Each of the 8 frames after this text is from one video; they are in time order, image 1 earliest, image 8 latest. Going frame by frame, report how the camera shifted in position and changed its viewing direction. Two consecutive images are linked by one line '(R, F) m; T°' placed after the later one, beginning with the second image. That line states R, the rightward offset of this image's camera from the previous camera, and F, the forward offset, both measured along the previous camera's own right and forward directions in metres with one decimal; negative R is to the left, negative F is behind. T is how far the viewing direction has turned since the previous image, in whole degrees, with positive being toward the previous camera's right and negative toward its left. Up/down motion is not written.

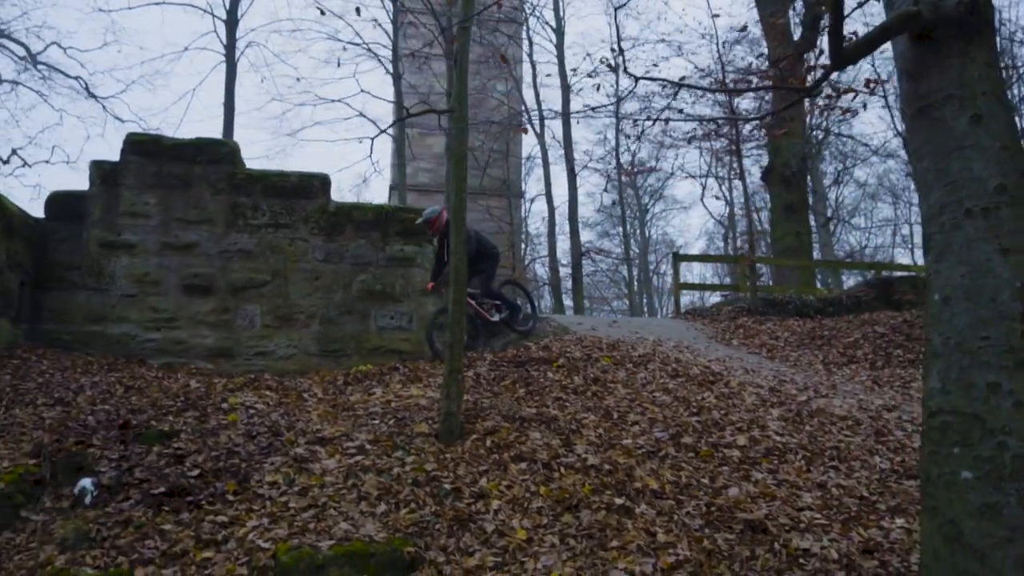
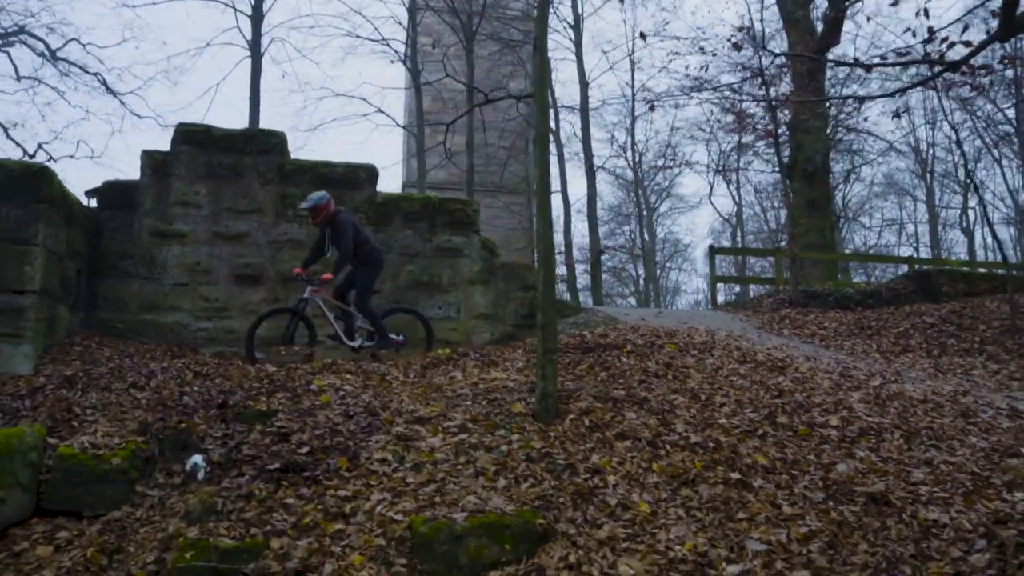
(-0.7, -0.1) m; 0°
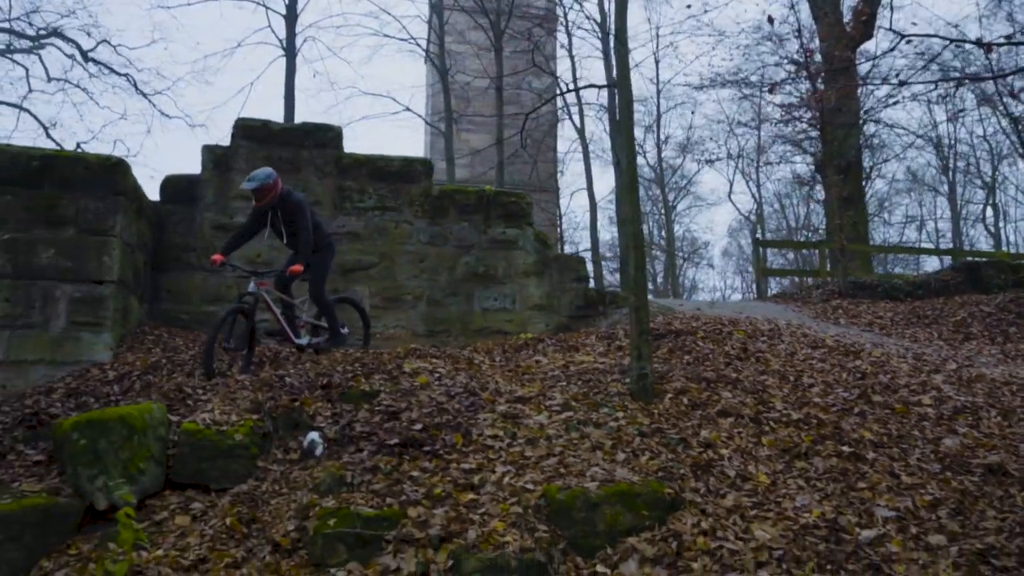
(-0.7, -0.1) m; -1°
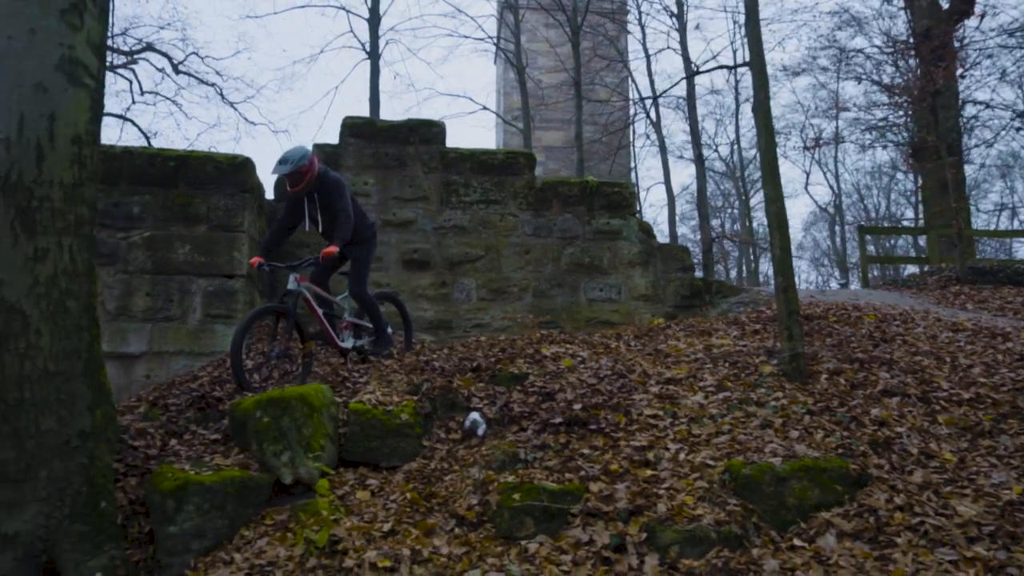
(-0.6, 0.0) m; -5°
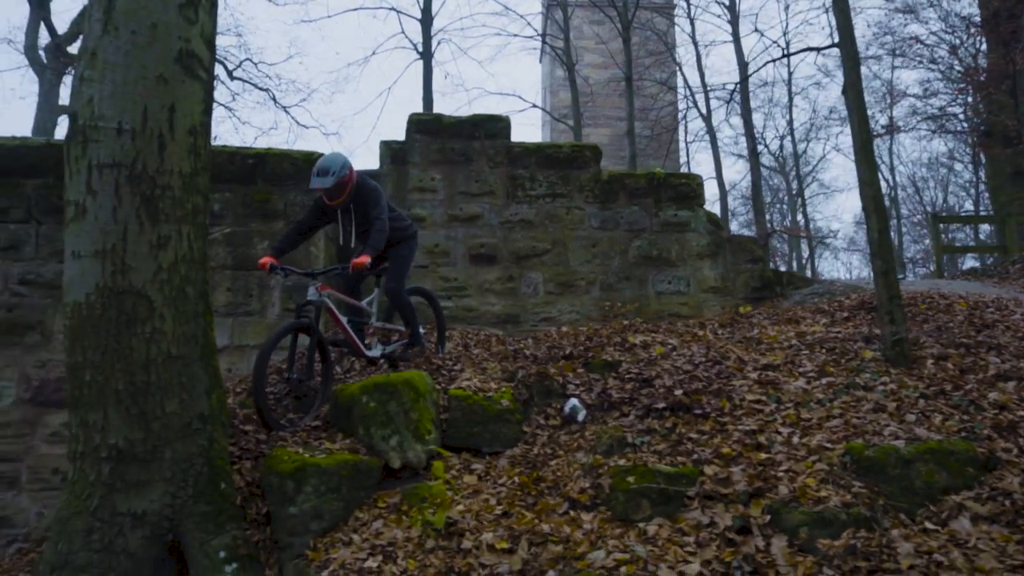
(-0.4, 0.0) m; -3°
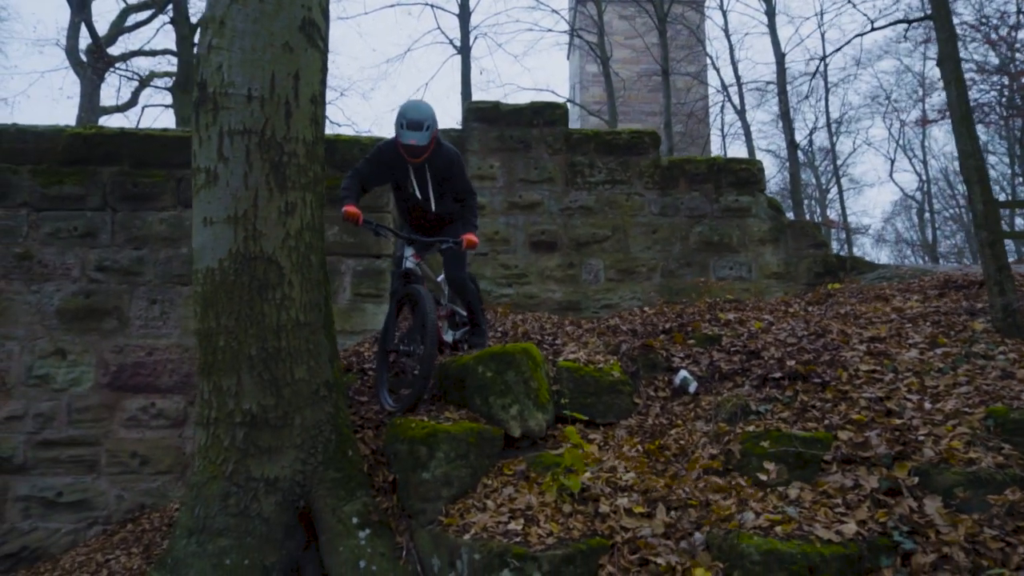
(-0.6, 0.0) m; -1°
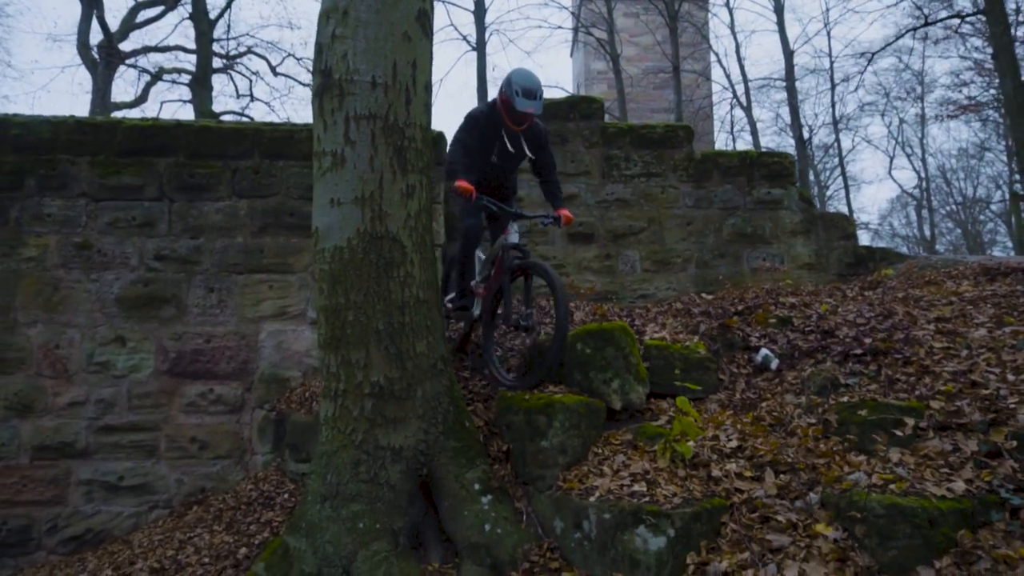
(-0.7, -0.2) m; +1°
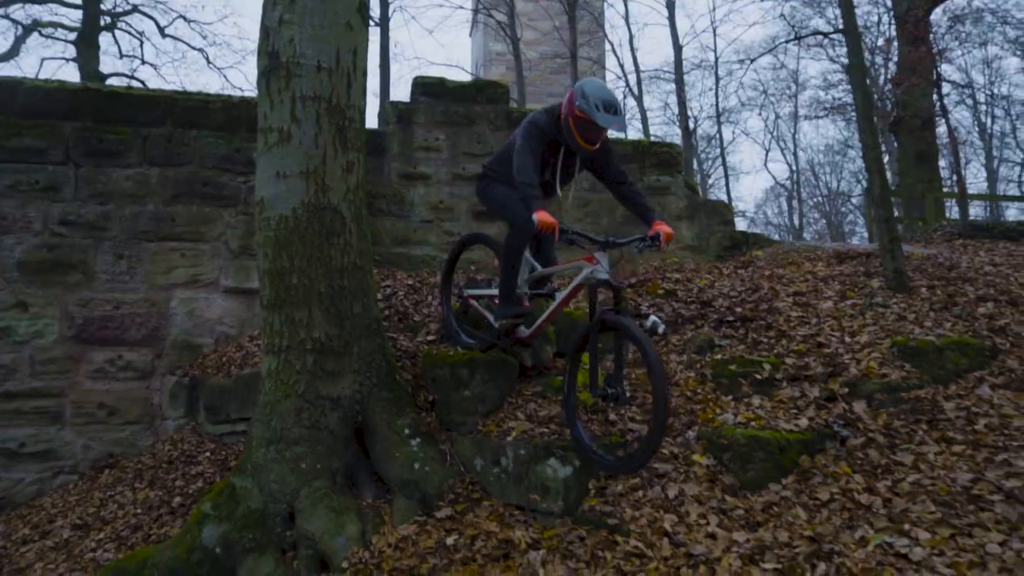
(-0.2, -0.6) m; +8°
